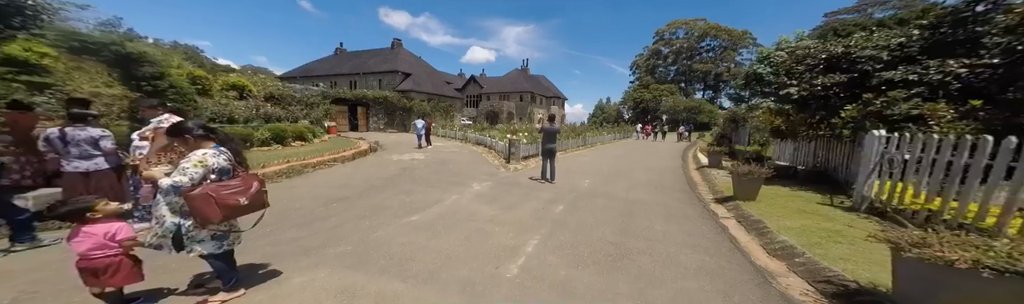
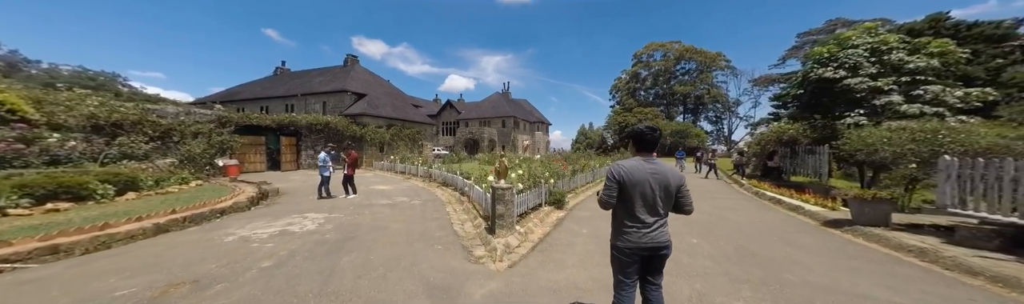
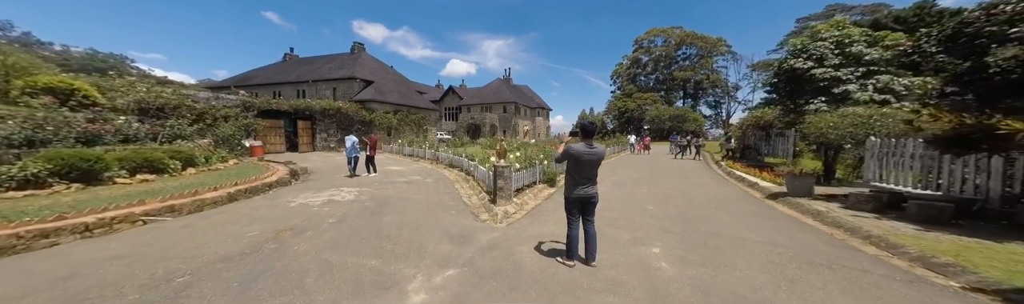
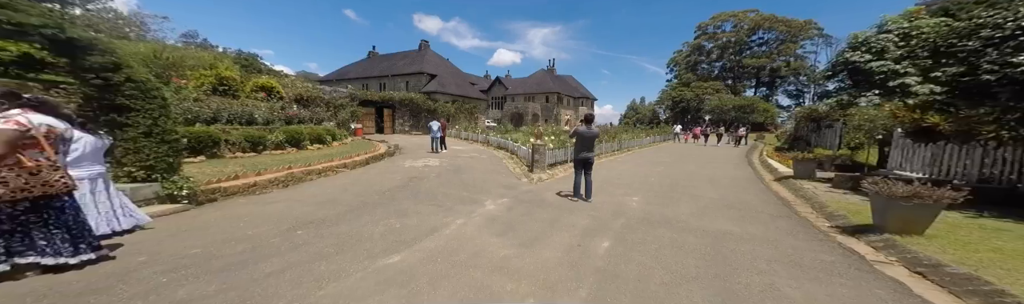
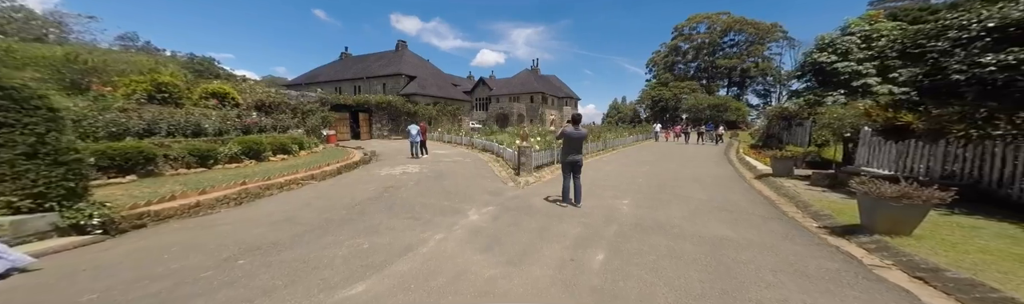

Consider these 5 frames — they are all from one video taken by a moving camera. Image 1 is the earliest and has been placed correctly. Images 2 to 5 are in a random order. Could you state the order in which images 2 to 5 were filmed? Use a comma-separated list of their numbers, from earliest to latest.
4, 5, 3, 2
